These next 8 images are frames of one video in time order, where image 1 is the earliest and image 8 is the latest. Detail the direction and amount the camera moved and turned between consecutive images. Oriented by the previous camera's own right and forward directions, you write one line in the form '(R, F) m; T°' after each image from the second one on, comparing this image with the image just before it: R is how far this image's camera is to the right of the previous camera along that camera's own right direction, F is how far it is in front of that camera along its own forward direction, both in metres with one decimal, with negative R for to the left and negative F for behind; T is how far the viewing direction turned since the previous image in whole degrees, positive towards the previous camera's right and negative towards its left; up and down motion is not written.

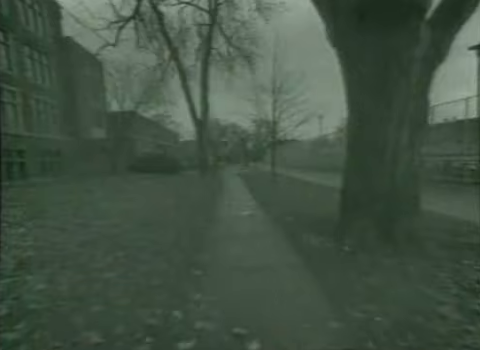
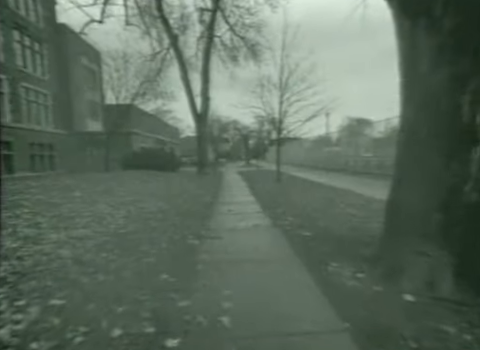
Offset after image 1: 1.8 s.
(-0.1, +1.6) m; 0°
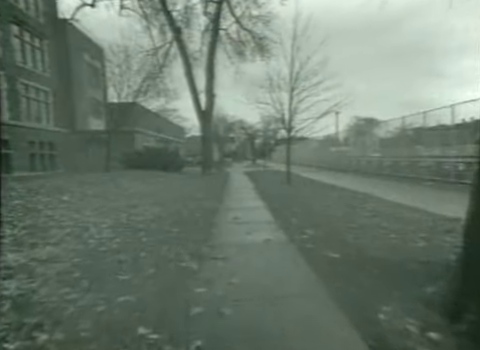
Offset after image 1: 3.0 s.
(-0.1, +1.2) m; -1°
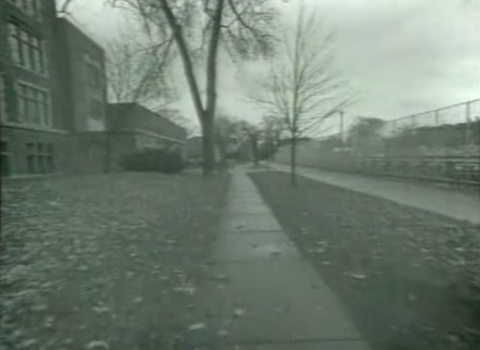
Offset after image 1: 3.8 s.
(0.0, +0.7) m; 0°
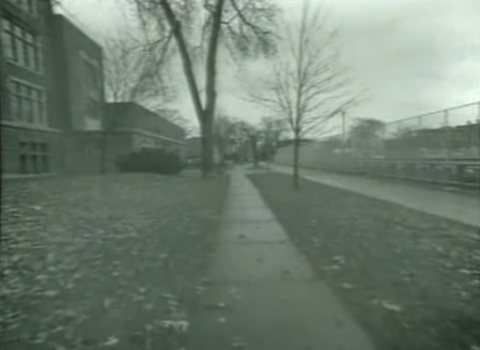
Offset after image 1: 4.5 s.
(-0.1, +0.7) m; 0°
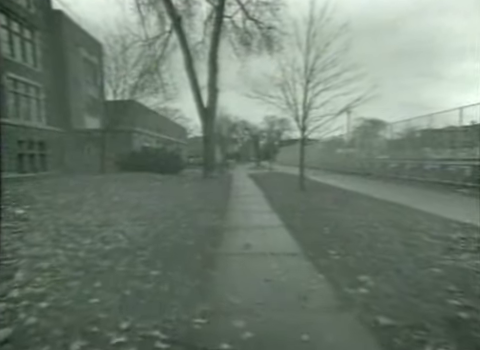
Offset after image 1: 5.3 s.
(-0.1, +0.7) m; 0°
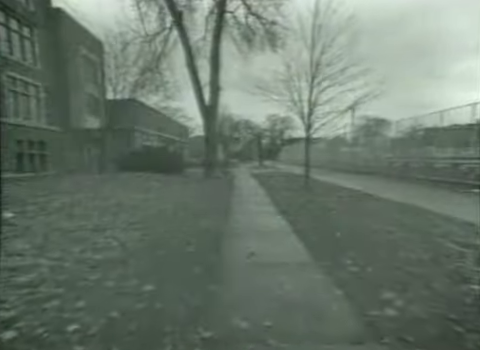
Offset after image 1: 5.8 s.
(0.0, +0.5) m; 0°
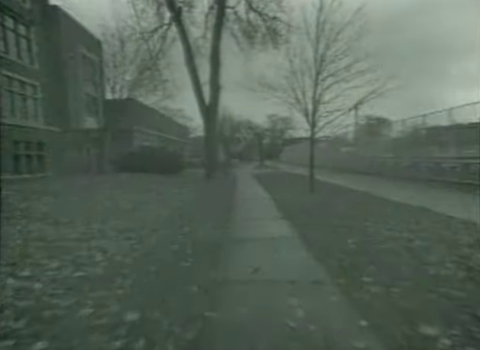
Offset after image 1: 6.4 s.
(0.0, +0.6) m; 0°
